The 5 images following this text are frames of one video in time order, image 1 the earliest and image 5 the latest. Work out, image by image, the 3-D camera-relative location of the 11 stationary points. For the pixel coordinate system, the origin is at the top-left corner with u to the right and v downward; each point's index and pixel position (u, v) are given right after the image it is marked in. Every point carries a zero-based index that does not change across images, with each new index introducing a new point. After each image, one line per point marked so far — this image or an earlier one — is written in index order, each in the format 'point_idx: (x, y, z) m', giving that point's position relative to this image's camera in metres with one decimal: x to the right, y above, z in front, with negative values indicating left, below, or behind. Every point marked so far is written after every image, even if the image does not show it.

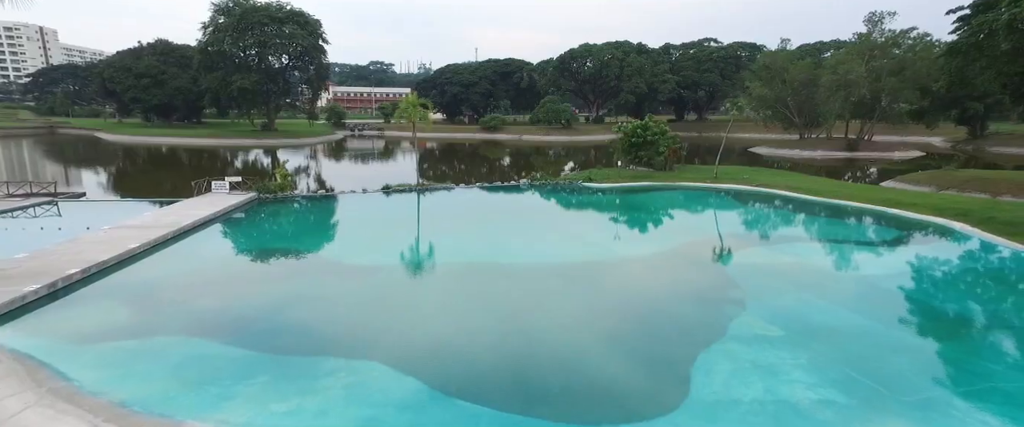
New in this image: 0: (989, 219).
0: (+17.9, -0.3, +18.1) m
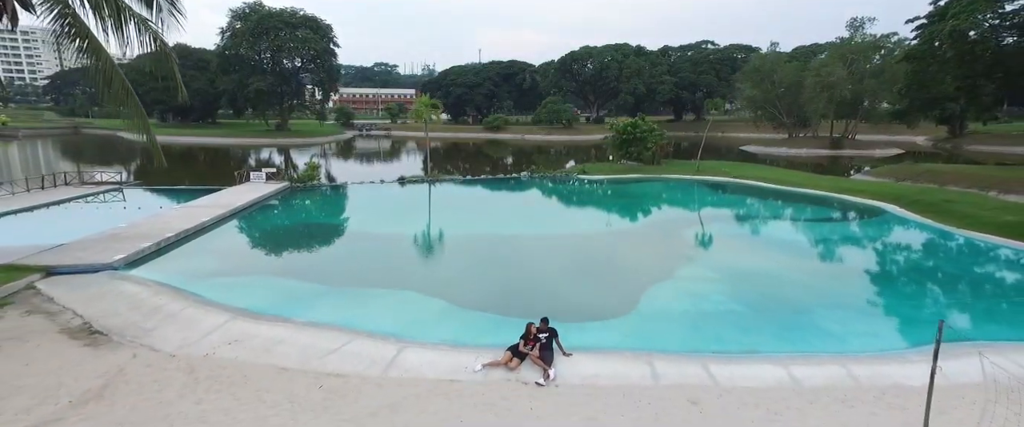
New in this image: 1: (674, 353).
0: (+17.9, +0.3, +20.8) m
1: (+2.6, -2.2, +8.1) m
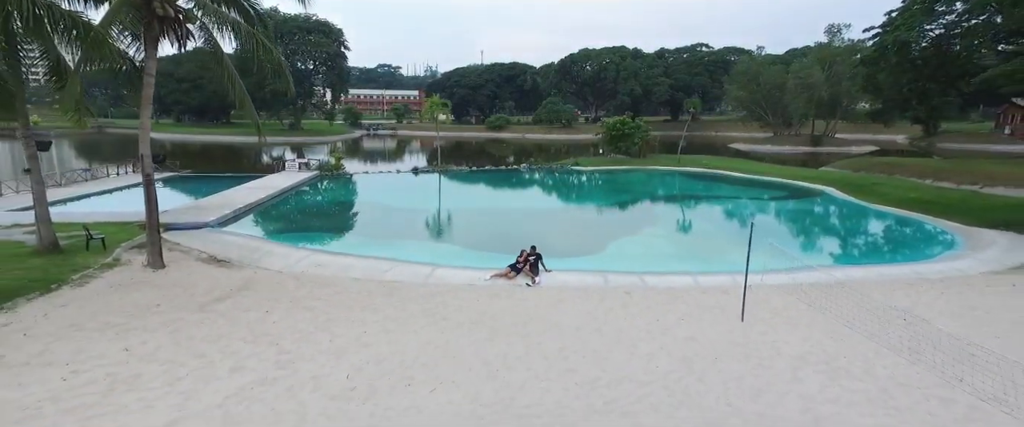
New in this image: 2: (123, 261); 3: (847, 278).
0: (+18.0, +1.1, +24.3) m
1: (+2.6, -1.4, +11.6) m
2: (-8.5, -1.0, +10.7) m
3: (+6.9, -1.3, +10.1) m
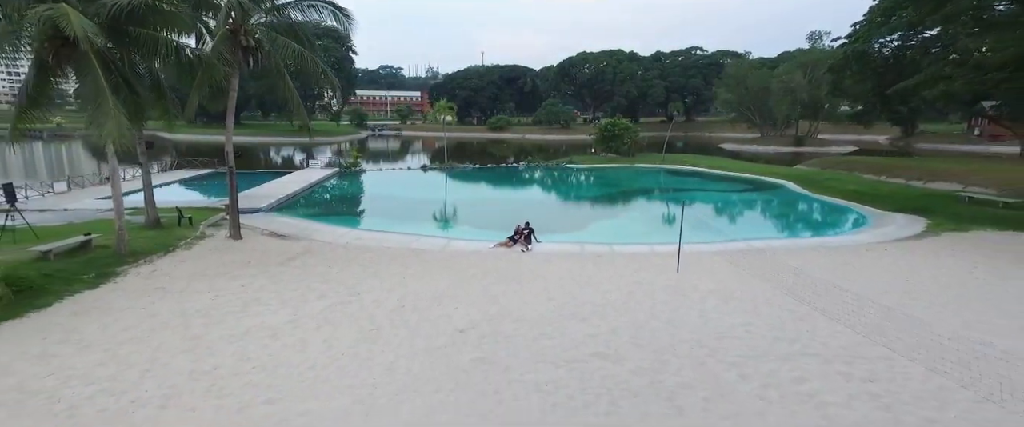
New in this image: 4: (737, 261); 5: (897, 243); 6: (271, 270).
0: (+17.9, +1.6, +27.3) m
1: (+2.6, -1.0, +14.6) m
2: (-8.6, -0.6, +13.7) m
3: (+6.9, -0.9, +13.1) m
4: (+5.5, -1.2, +11.8) m
5: (+10.3, -0.8, +13.0) m
6: (-5.6, -1.3, +11.2) m
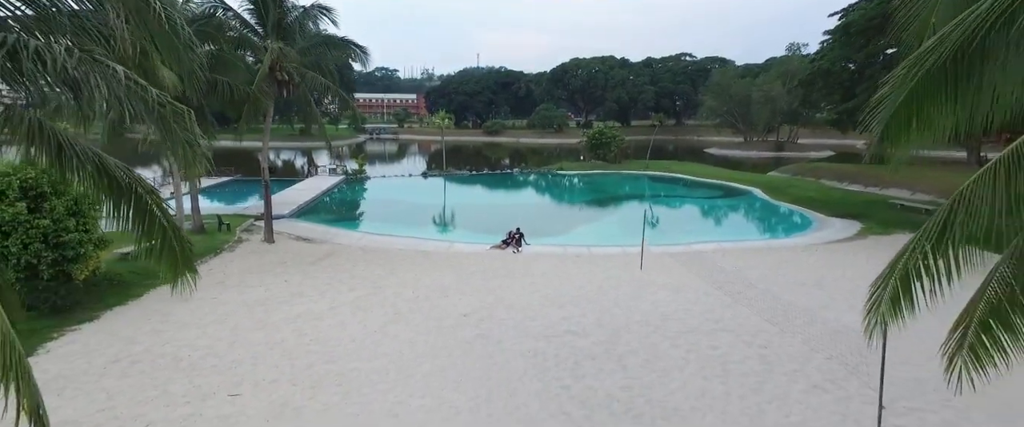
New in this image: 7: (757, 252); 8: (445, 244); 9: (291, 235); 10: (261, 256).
0: (+17.6, +1.4, +29.8) m
1: (+2.3, -1.2, +17.0) m
2: (-8.8, -0.8, +16.0) m
3: (+6.6, -1.1, +15.6) m
4: (+5.3, -1.4, +14.3) m
5: (+10.0, -1.0, +15.5) m
6: (-5.8, -1.5, +13.5) m
7: (+7.6, -1.2, +14.9) m
8: (-2.3, -1.1, +16.7) m
9: (-7.7, -0.8, +17.1) m
10: (-7.4, -1.3, +14.3) m
